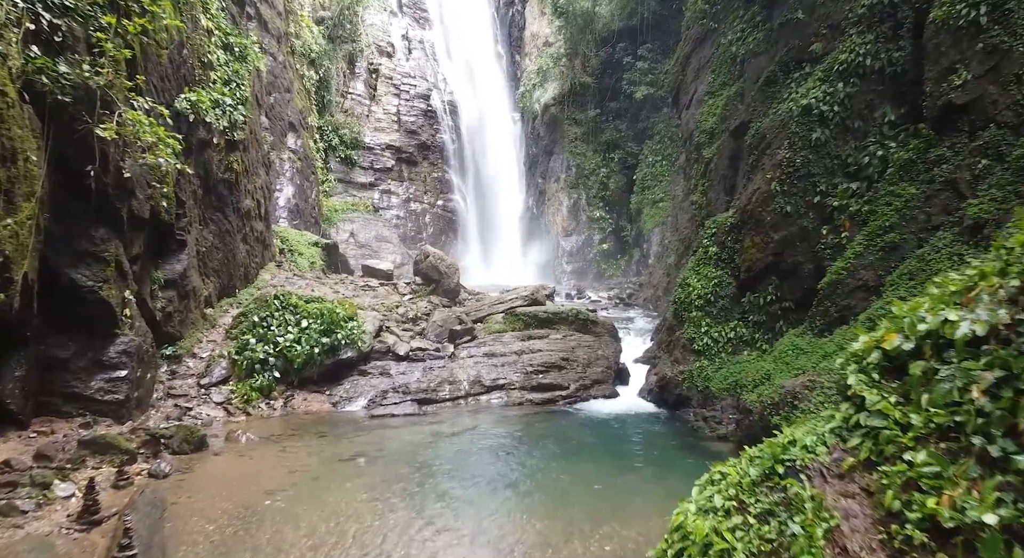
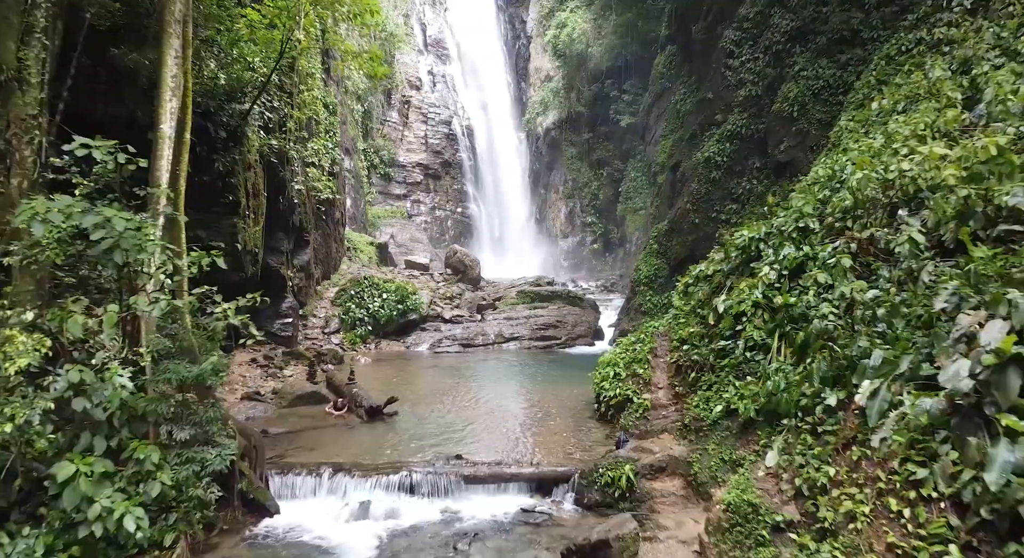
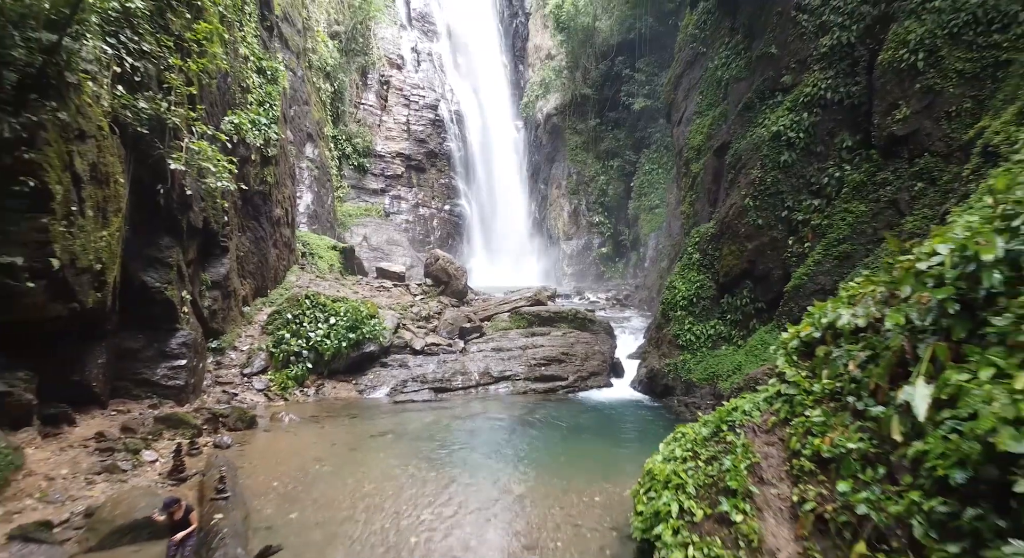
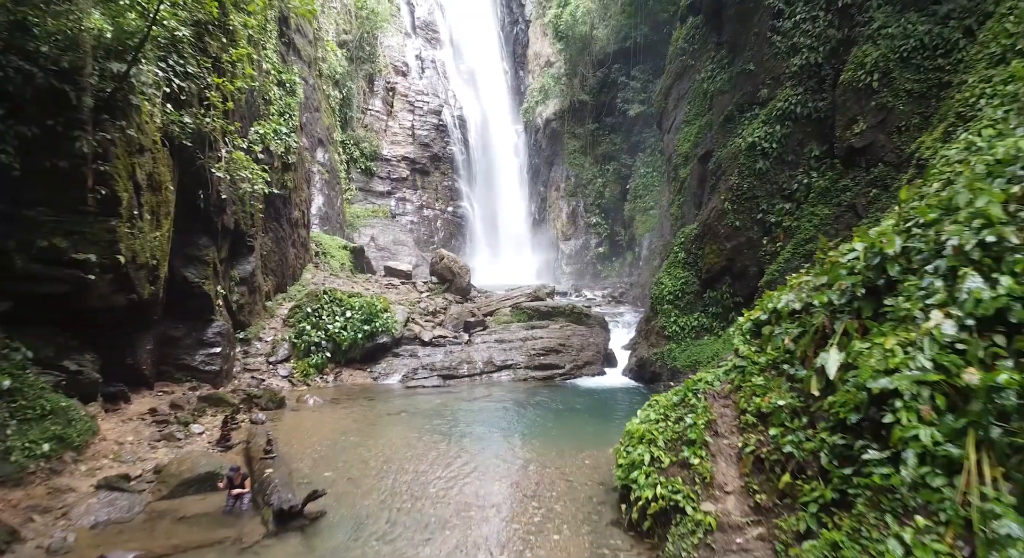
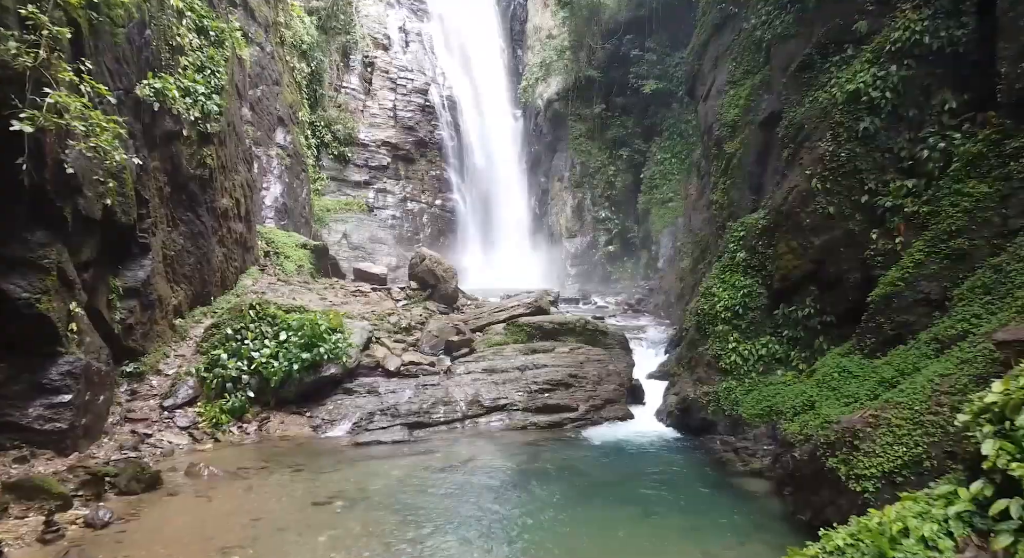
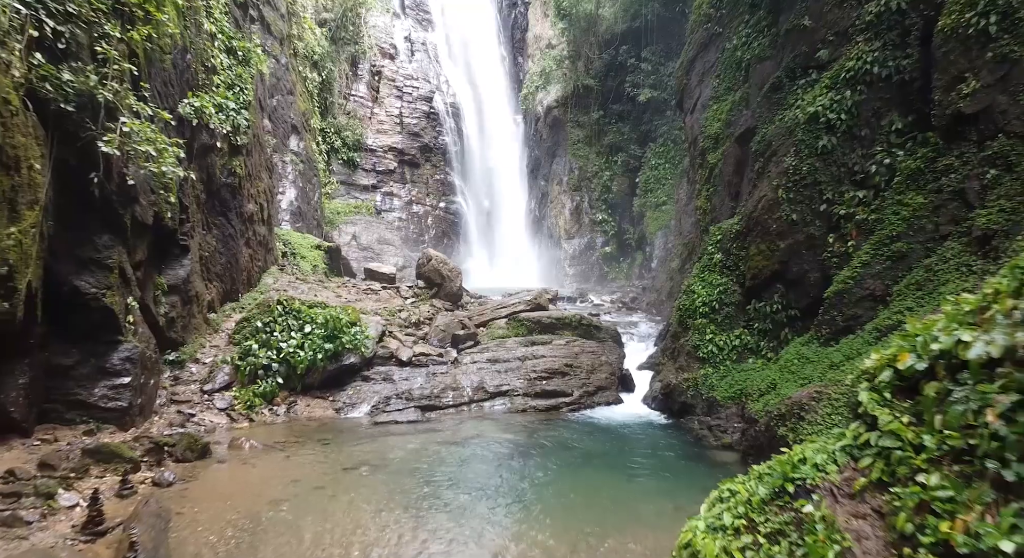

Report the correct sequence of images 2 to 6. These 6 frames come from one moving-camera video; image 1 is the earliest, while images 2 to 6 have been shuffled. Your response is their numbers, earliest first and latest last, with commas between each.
5, 6, 3, 4, 2
